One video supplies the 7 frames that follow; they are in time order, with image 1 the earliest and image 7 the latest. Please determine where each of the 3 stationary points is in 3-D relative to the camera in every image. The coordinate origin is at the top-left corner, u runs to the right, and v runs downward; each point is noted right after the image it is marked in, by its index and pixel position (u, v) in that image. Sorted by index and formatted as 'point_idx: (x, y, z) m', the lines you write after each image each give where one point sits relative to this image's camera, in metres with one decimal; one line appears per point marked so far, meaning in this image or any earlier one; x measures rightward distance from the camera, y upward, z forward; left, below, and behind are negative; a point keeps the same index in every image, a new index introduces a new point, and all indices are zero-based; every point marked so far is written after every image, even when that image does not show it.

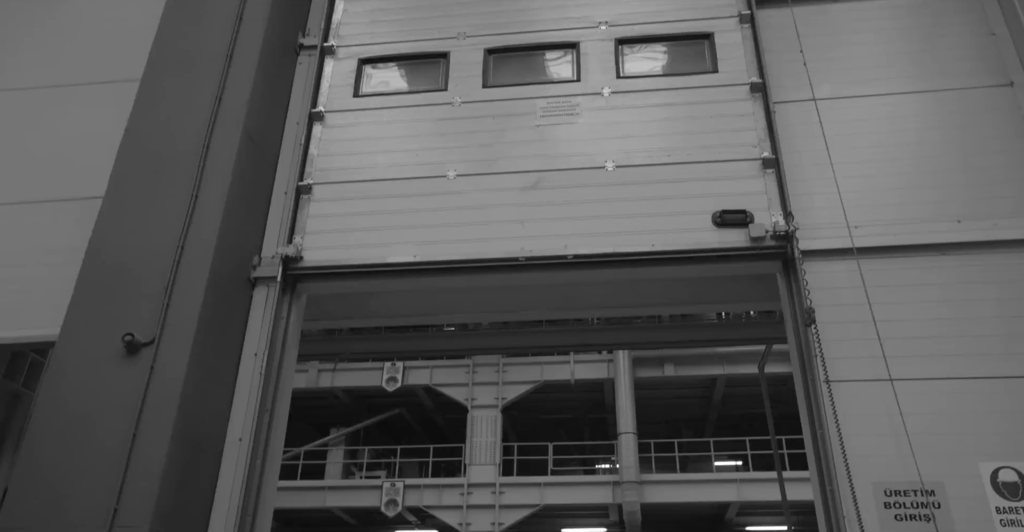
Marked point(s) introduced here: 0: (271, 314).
0: (-2.5, -0.5, +8.6) m
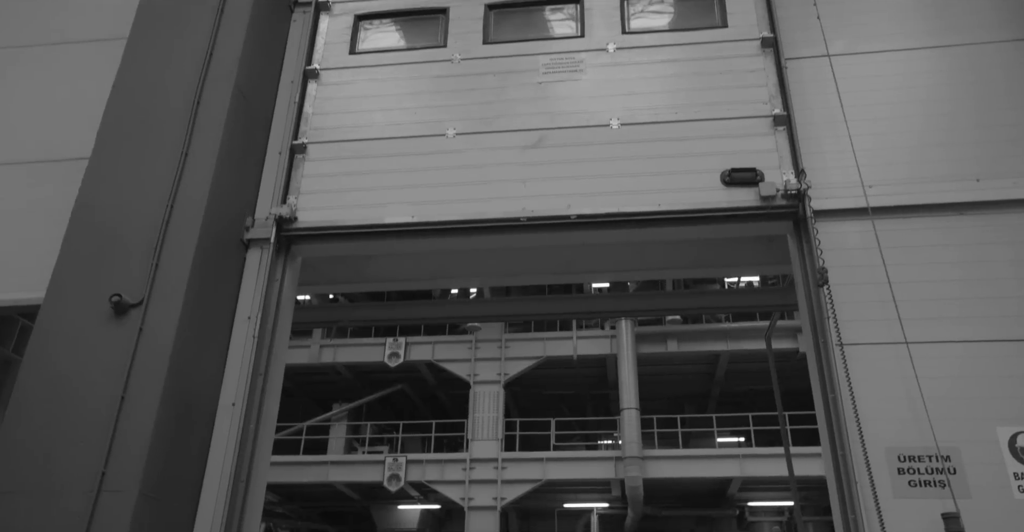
0: (-2.5, -0.1, +8.3) m
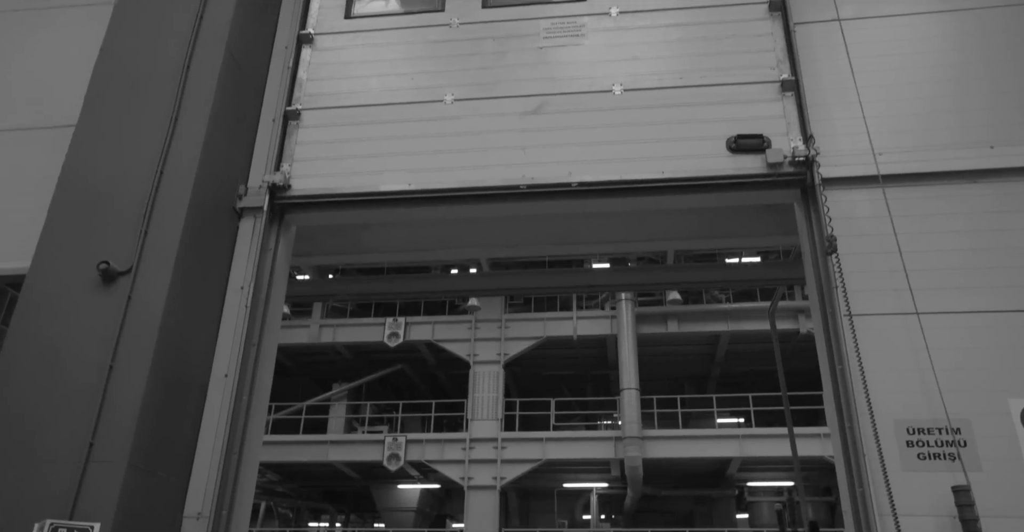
0: (-2.5, +0.2, +8.1) m
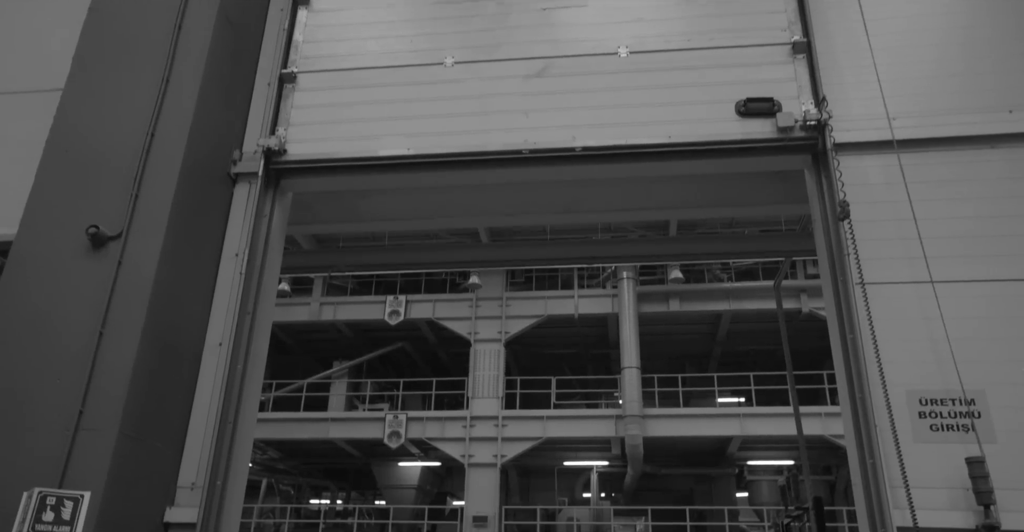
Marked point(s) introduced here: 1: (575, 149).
0: (-2.5, +0.5, +7.9) m
1: (+0.6, +1.1, +7.7) m
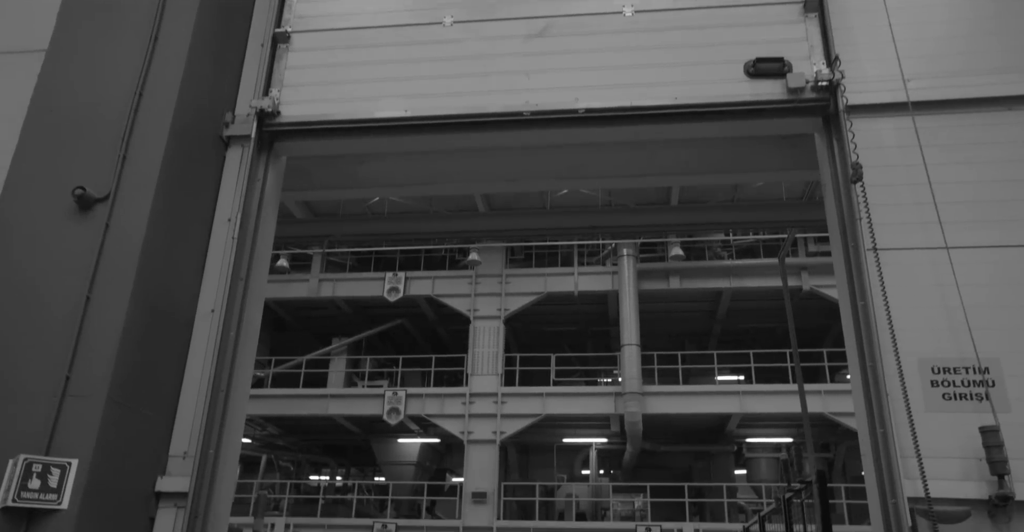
0: (-2.5, +0.8, +7.7) m
1: (+0.6, +1.4, +7.4) m
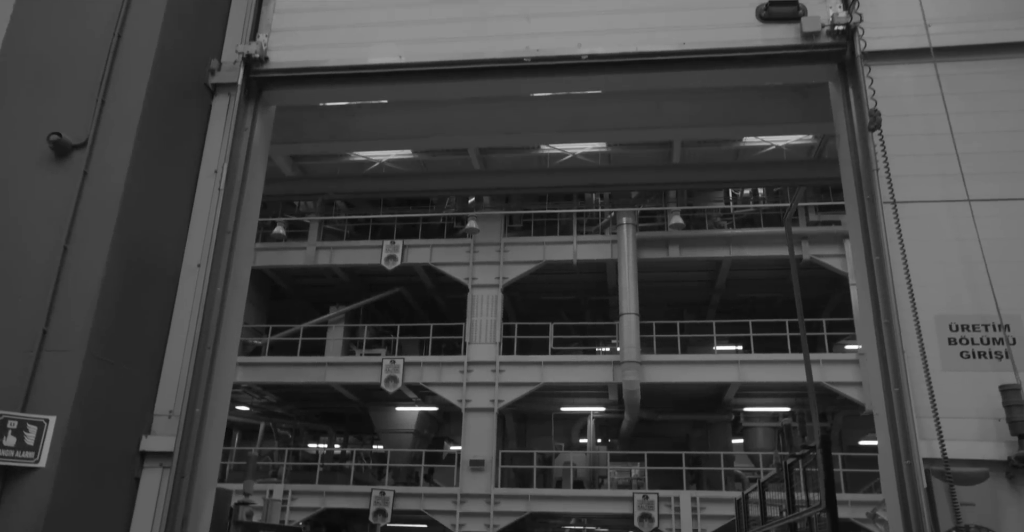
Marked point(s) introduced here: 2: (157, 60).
0: (-2.5, +1.3, +7.3) m
1: (+0.6, +1.8, +7.1) m
2: (-2.9, +1.7, +6.7) m
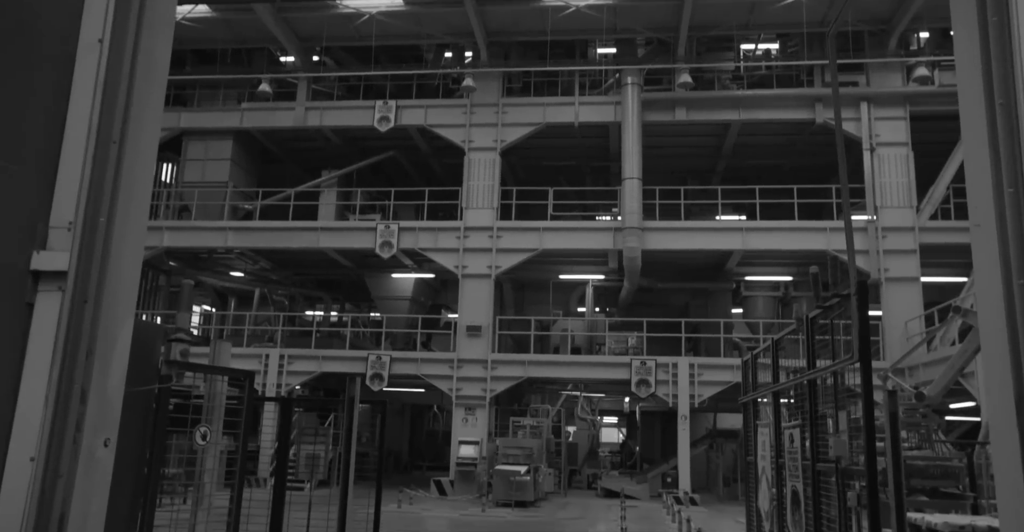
0: (-2.5, +2.8, +5.5) m
1: (+0.6, +3.3, +5.2) m
2: (-2.9, +3.1, +4.8) m
